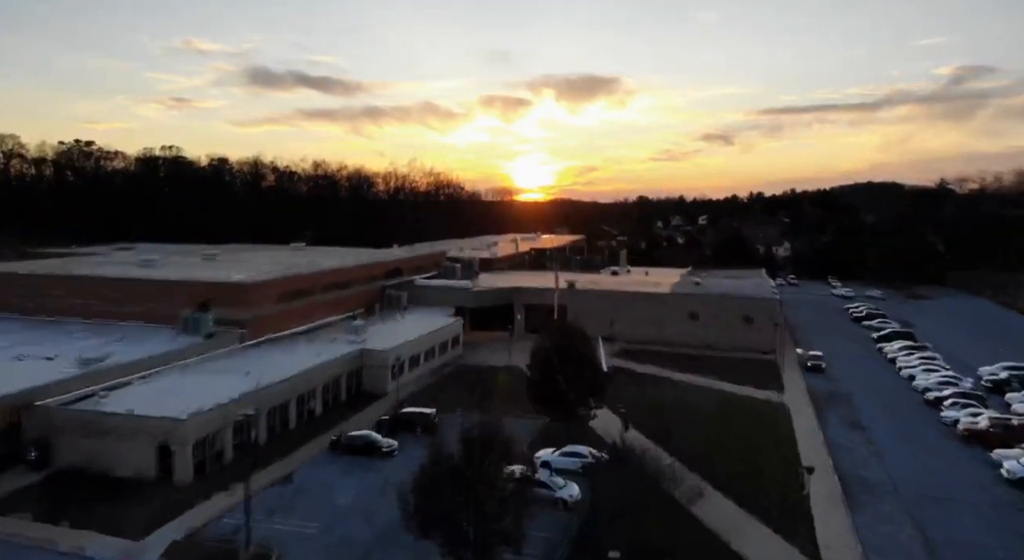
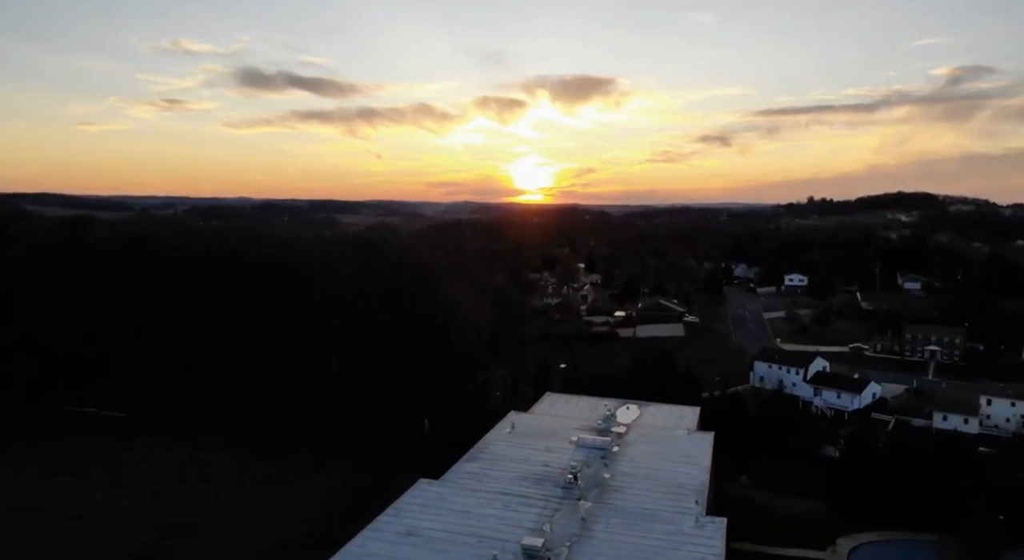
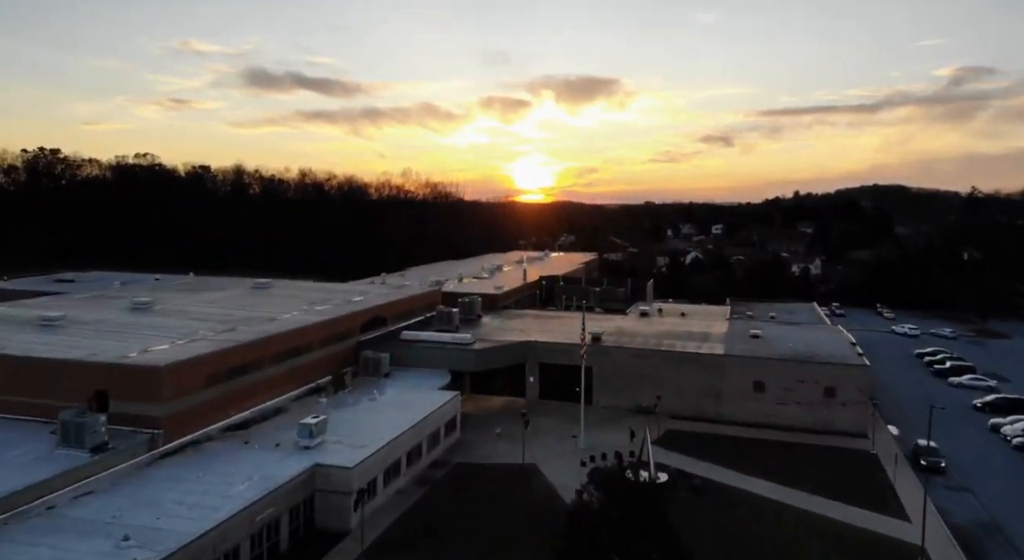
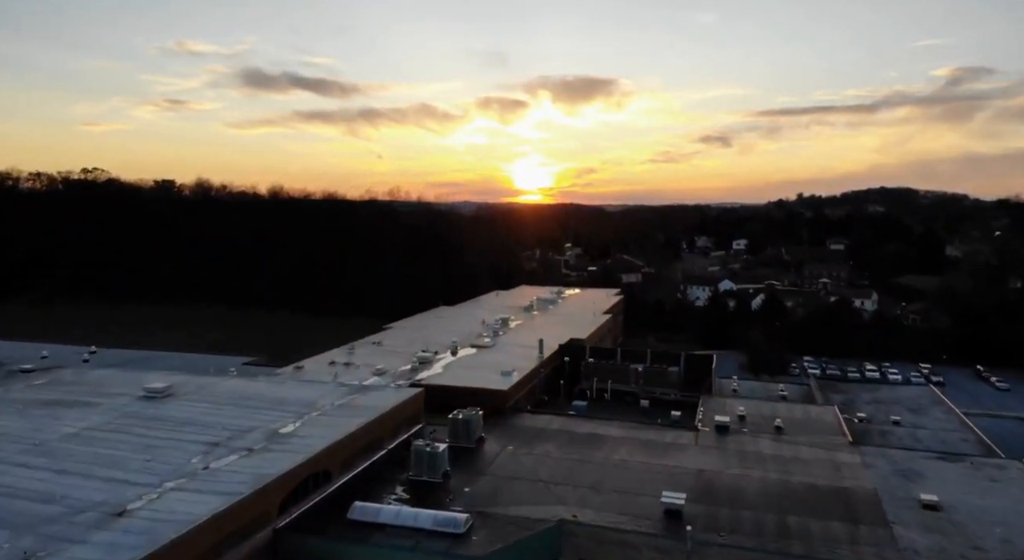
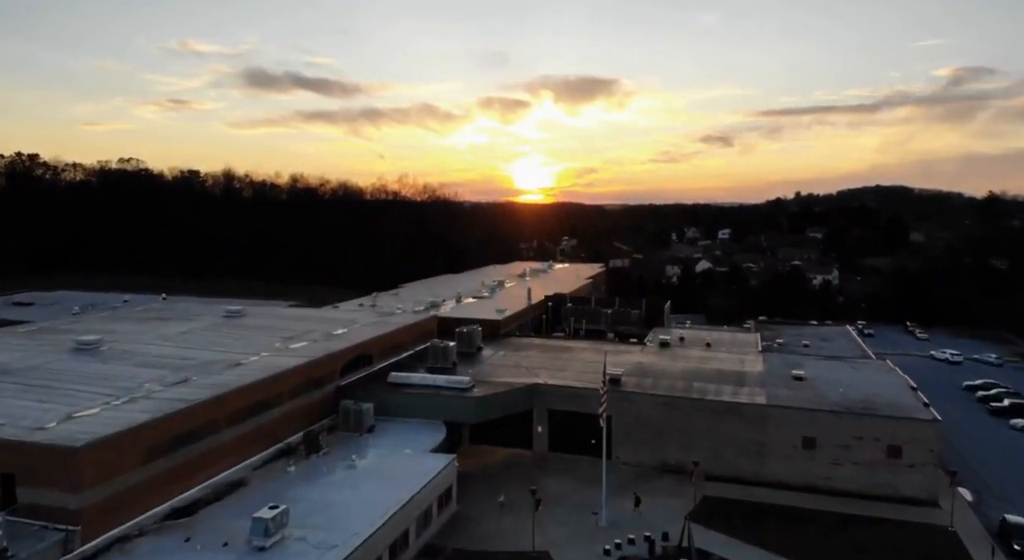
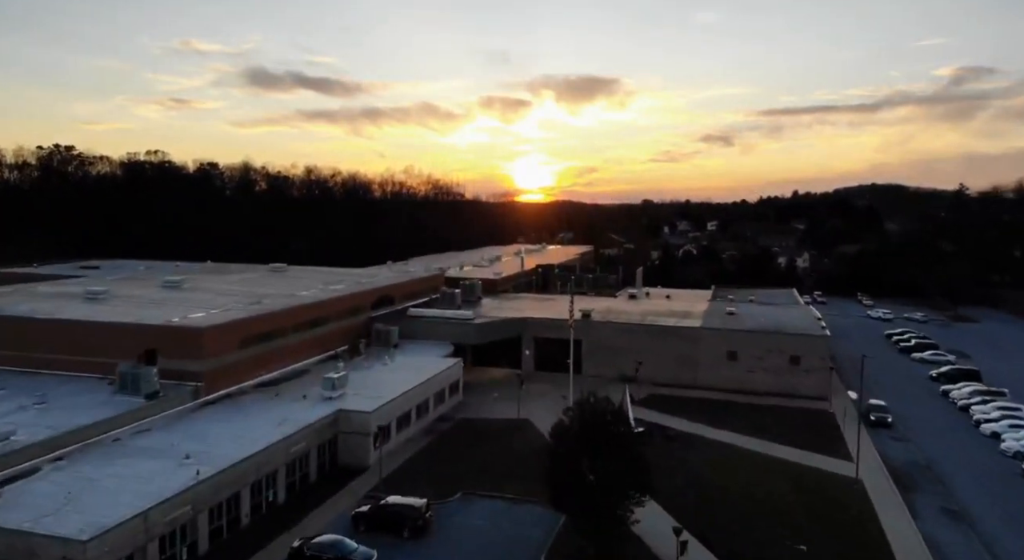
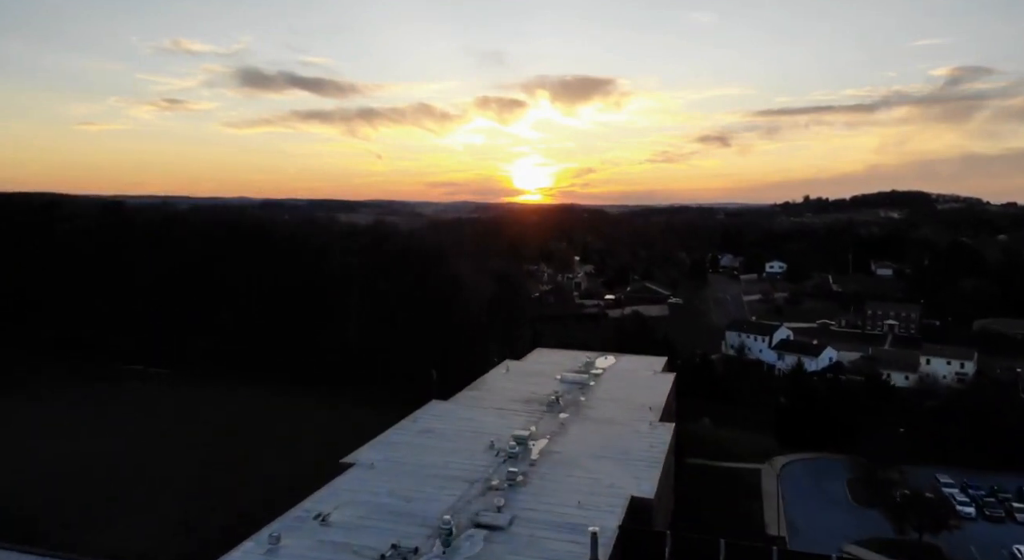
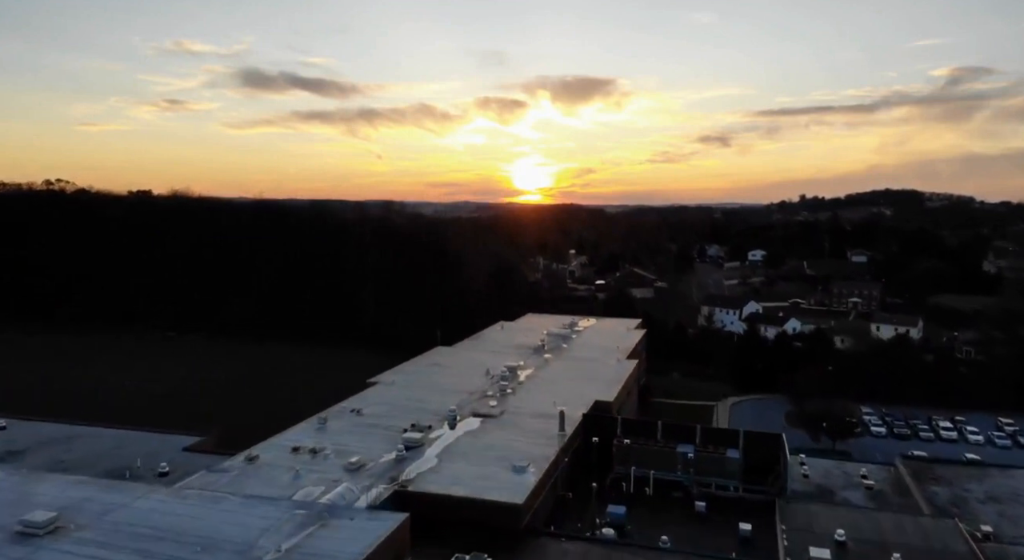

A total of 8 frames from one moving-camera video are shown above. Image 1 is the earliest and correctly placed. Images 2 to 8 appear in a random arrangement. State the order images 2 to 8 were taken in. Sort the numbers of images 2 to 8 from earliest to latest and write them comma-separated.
6, 3, 5, 4, 8, 7, 2
